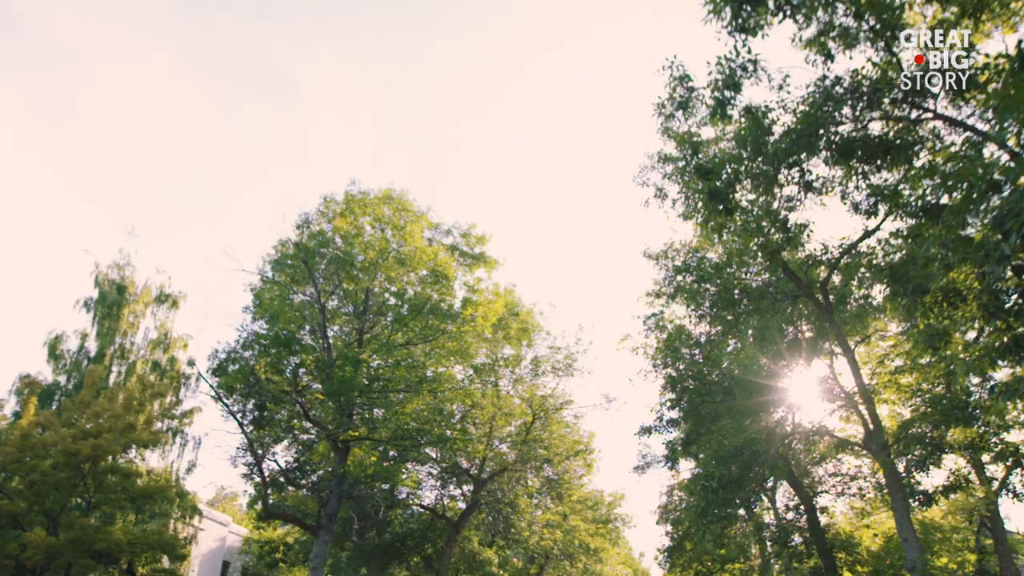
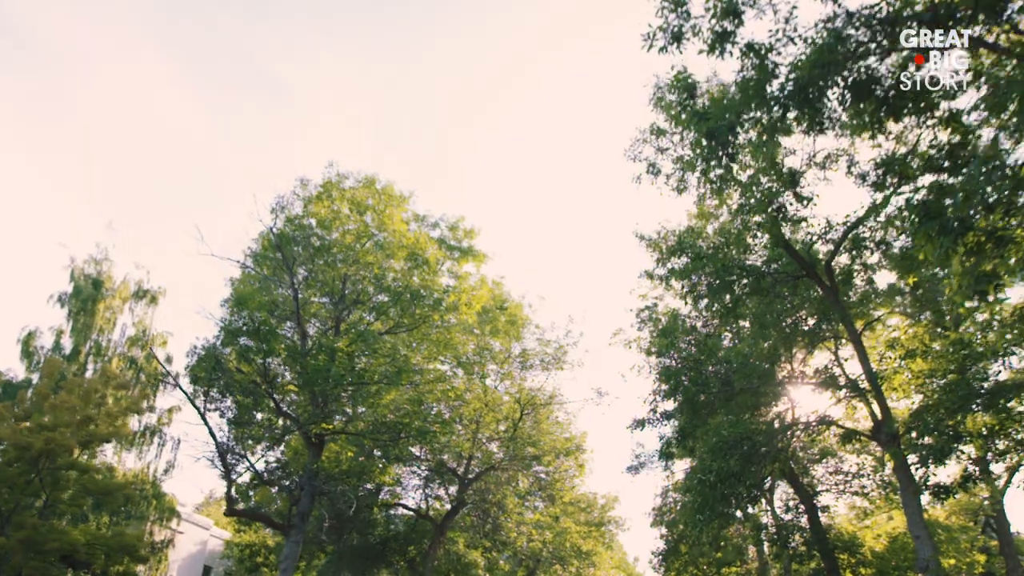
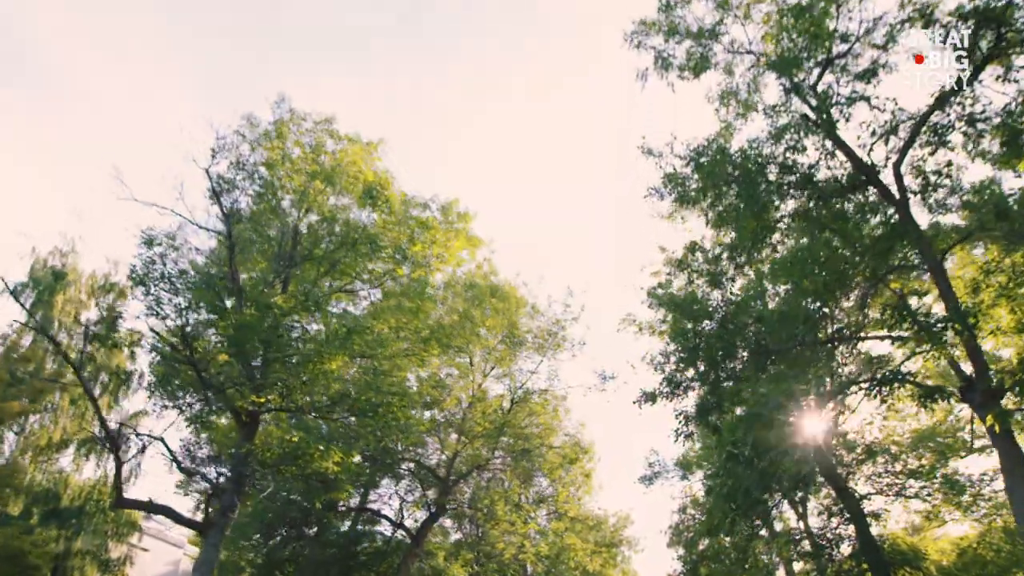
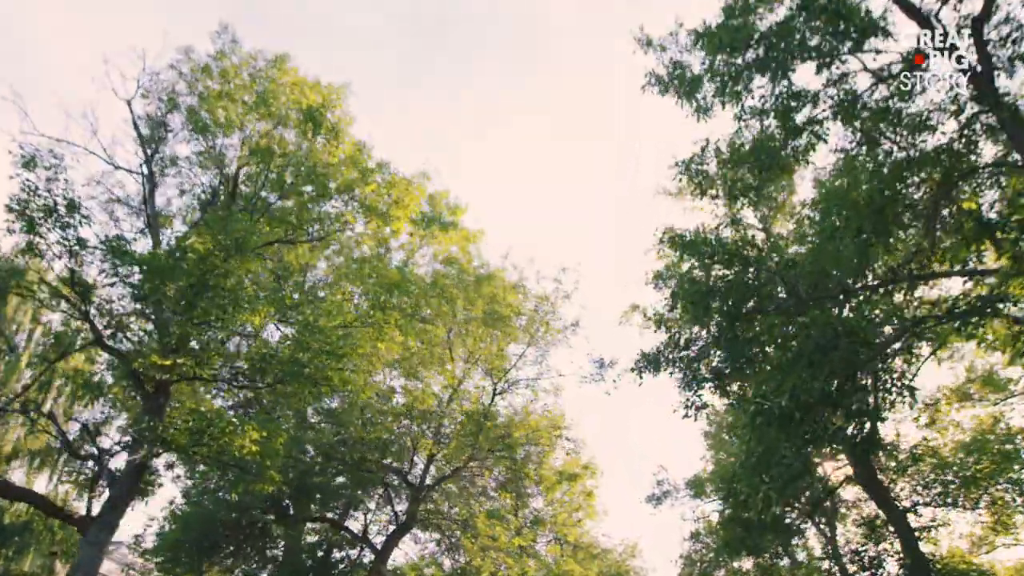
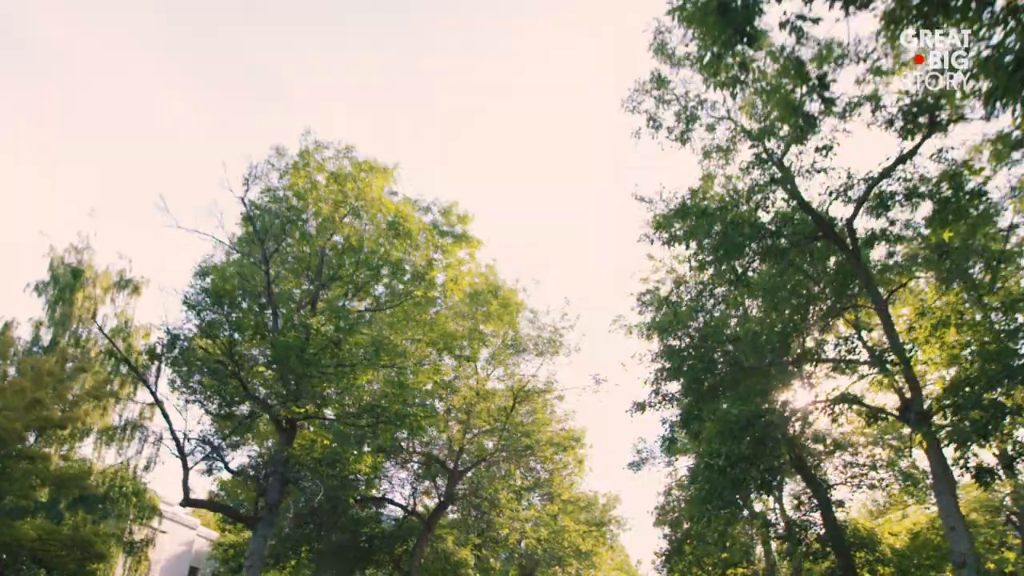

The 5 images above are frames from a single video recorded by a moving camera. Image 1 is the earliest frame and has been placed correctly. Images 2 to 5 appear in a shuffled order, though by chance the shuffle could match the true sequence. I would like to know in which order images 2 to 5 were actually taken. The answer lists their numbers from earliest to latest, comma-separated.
2, 5, 3, 4
